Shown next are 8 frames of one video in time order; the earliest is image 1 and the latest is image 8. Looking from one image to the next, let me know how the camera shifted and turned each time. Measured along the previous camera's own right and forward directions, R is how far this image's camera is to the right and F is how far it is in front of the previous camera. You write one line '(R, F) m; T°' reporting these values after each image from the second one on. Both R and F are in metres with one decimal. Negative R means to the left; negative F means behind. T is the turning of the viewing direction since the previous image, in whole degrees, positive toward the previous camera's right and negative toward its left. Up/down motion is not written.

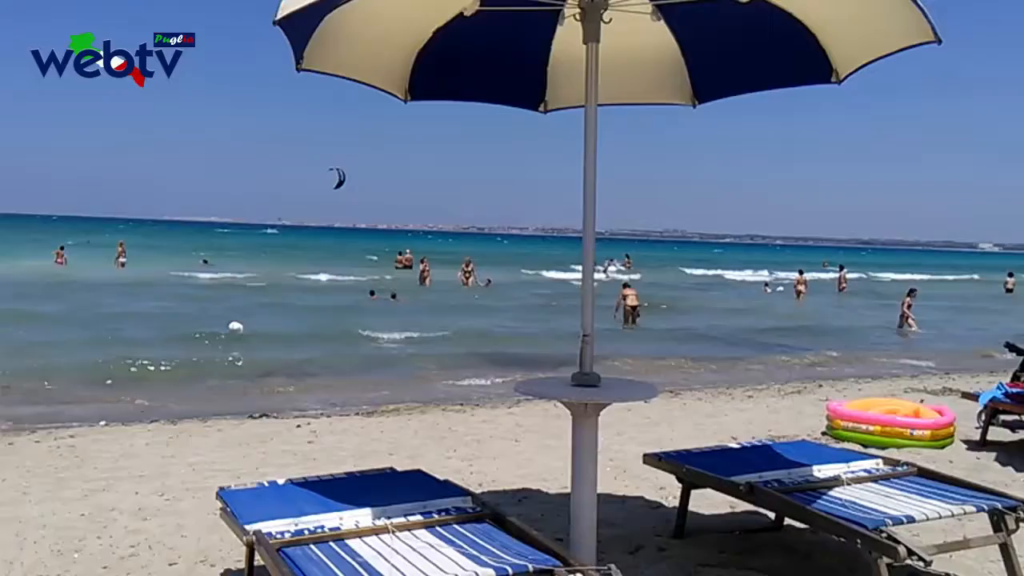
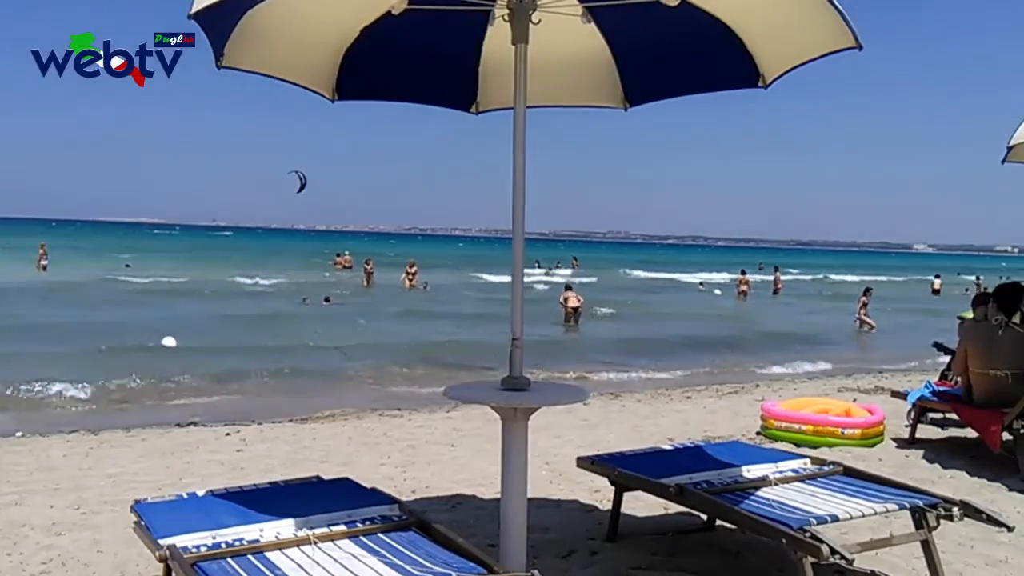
(+0.2, +0.1) m; +3°
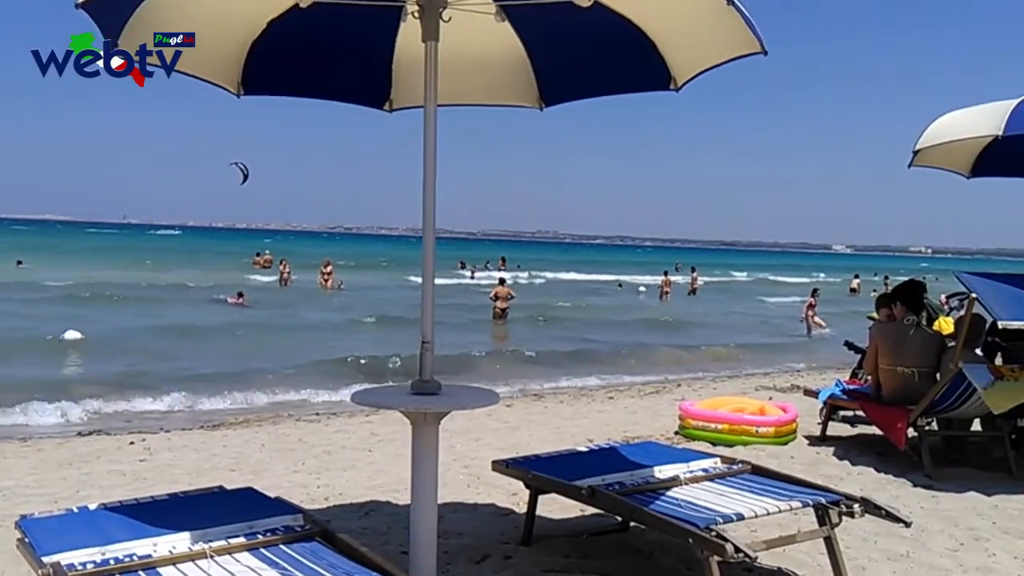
(+0.3, +0.1) m; +4°
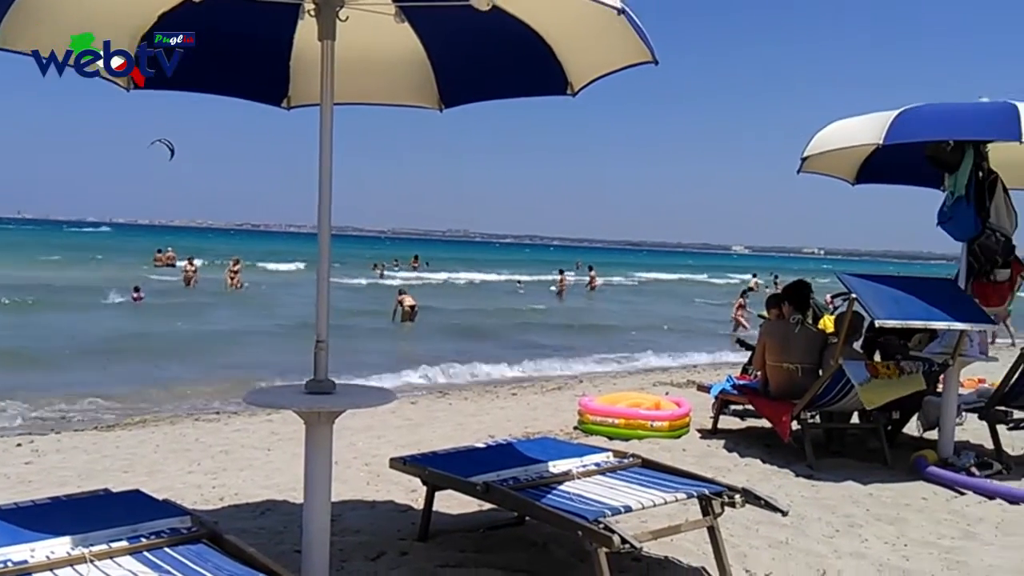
(+0.3, -0.1) m; +5°
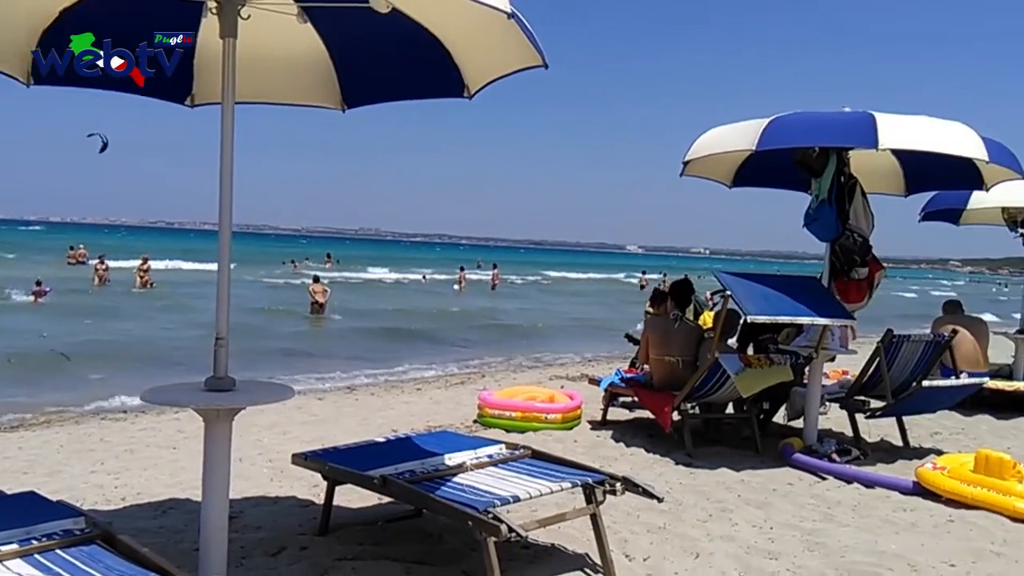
(+0.3, -0.3) m; +5°
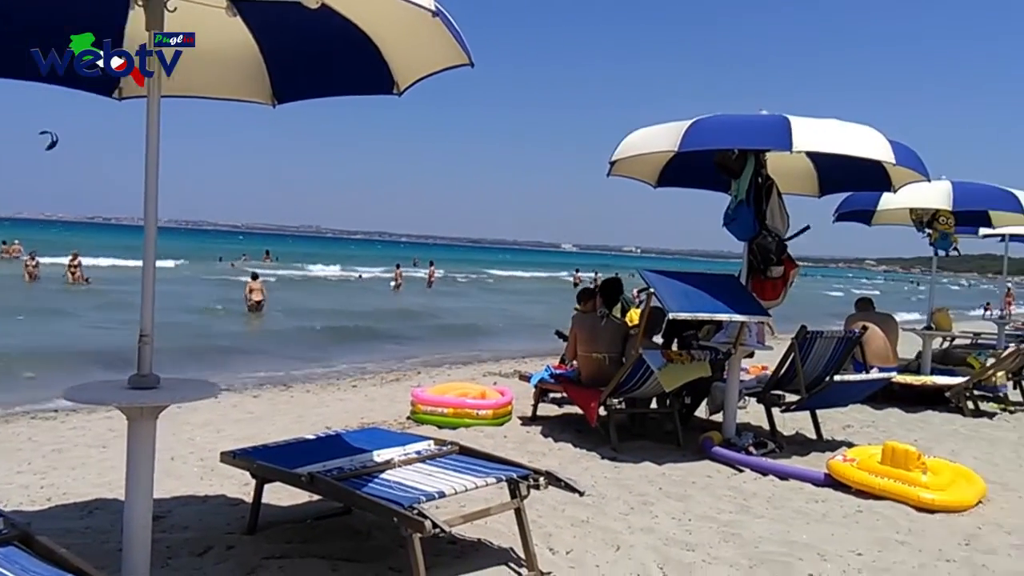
(+0.3, -0.1) m; +3°
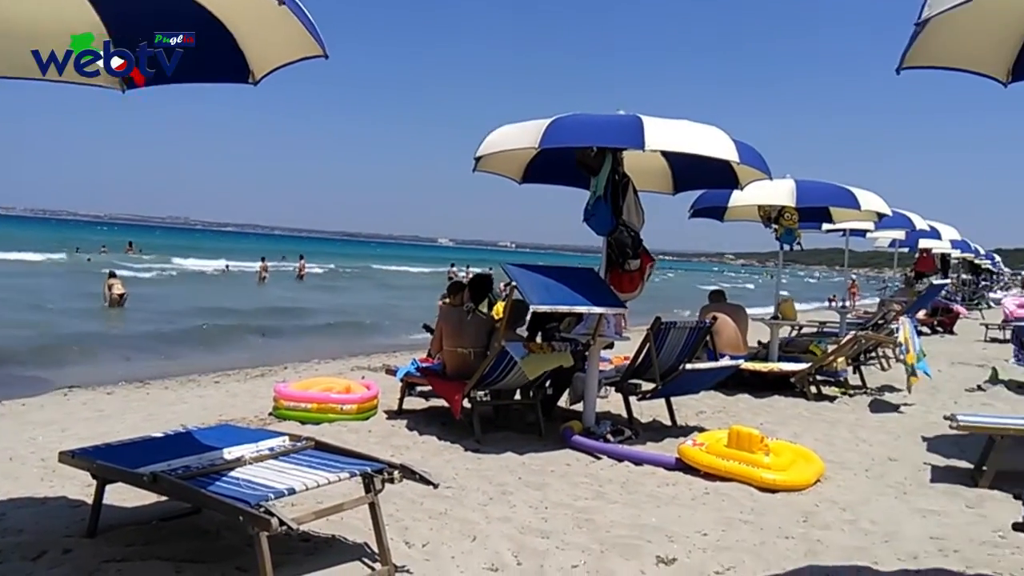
(+0.4, -0.1) m; +6°
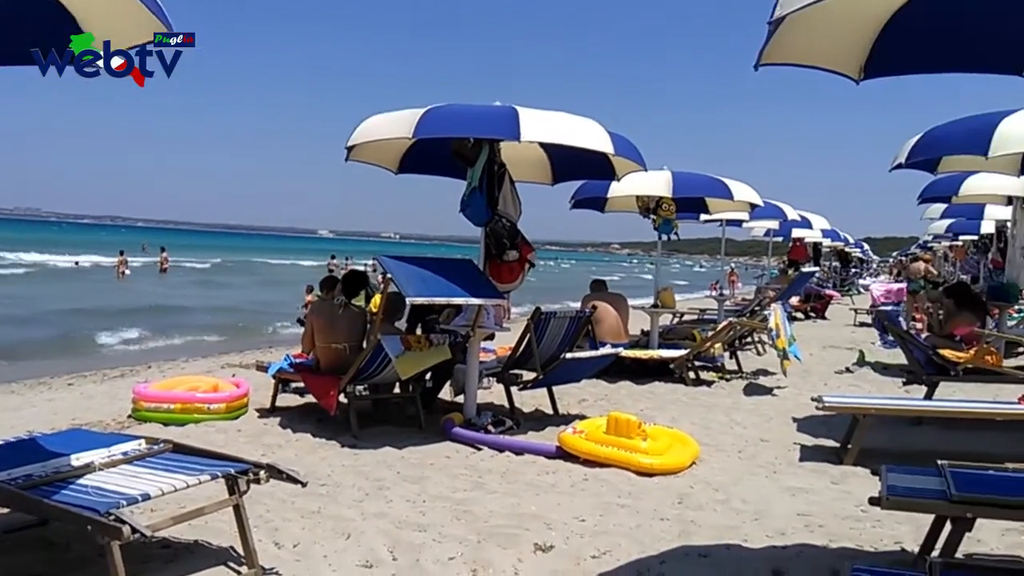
(+0.3, 0.0) m; +6°
